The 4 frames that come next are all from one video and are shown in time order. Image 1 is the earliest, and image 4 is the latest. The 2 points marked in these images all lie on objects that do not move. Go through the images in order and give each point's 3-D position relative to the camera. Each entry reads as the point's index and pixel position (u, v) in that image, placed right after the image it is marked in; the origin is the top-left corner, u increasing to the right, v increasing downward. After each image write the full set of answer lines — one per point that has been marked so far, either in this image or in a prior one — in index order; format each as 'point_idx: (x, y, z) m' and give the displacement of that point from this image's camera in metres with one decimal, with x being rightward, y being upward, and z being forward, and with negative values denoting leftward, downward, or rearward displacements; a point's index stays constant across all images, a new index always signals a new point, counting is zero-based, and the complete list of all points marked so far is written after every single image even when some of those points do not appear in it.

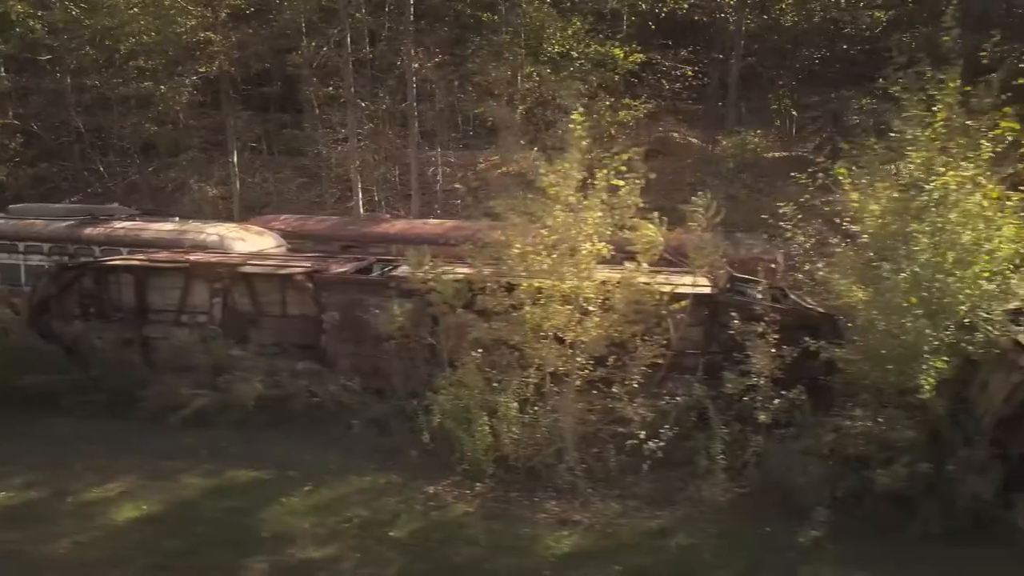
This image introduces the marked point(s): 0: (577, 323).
0: (+0.8, -0.4, +7.0) m
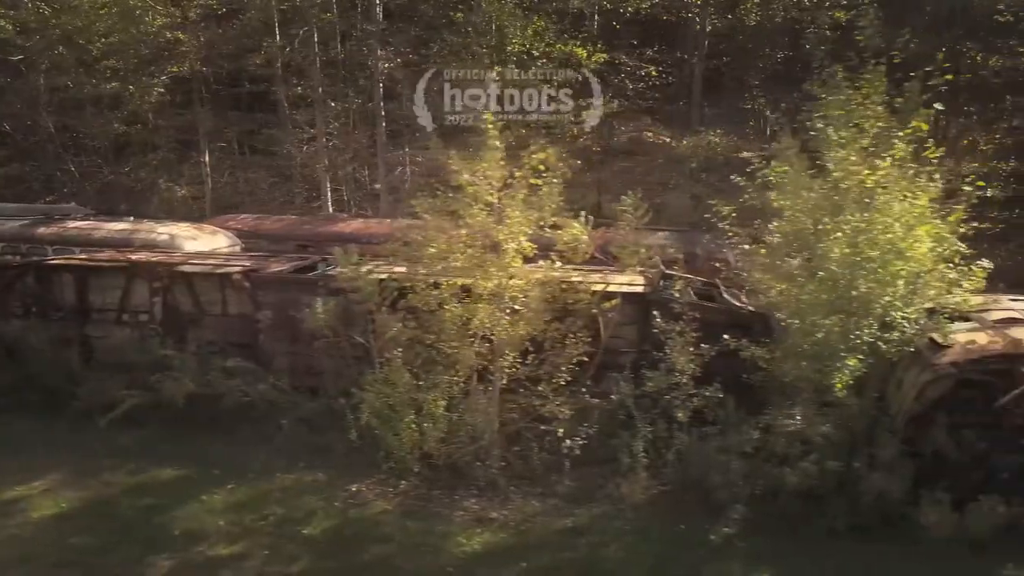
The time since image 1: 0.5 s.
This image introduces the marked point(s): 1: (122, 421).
0: (0.0, -0.3, +7.0) m
1: (-4.7, -1.6, +8.1) m
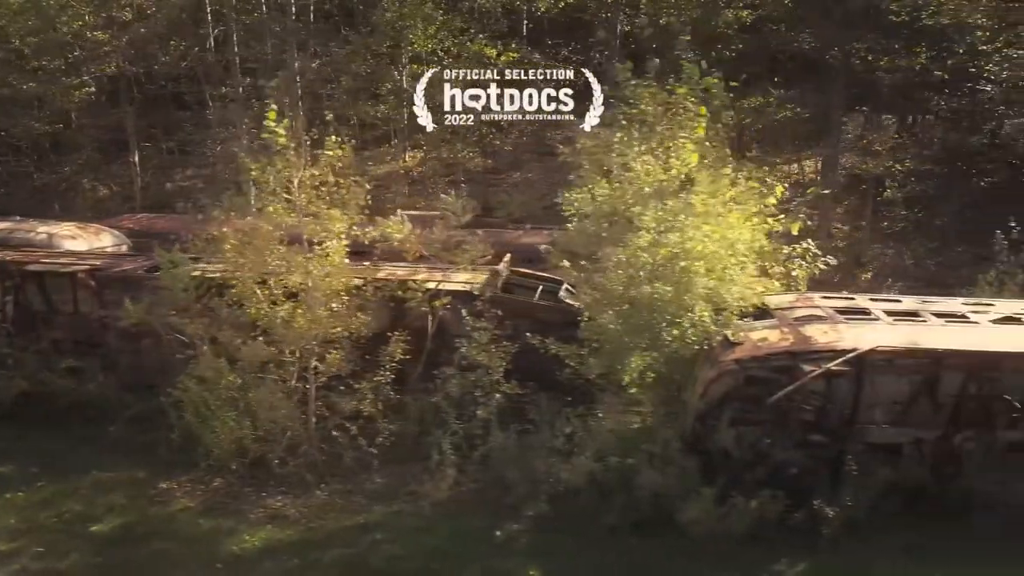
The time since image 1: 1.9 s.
0: (-2.0, -0.3, +7.1) m
1: (-6.7, -1.6, +8.2) m
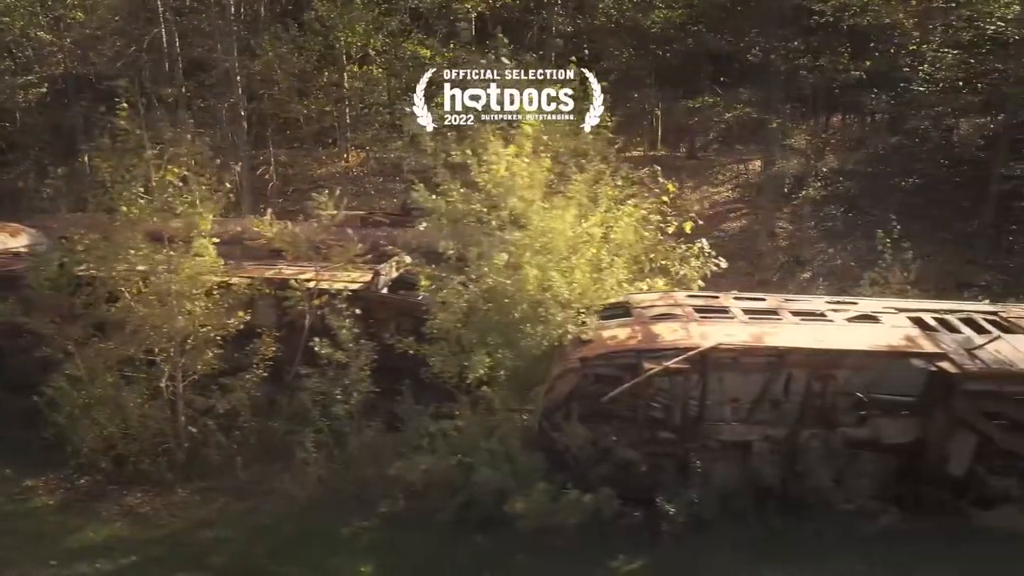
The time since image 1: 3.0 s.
0: (-3.4, -0.3, +7.1) m
1: (-8.1, -1.6, +8.2) m
